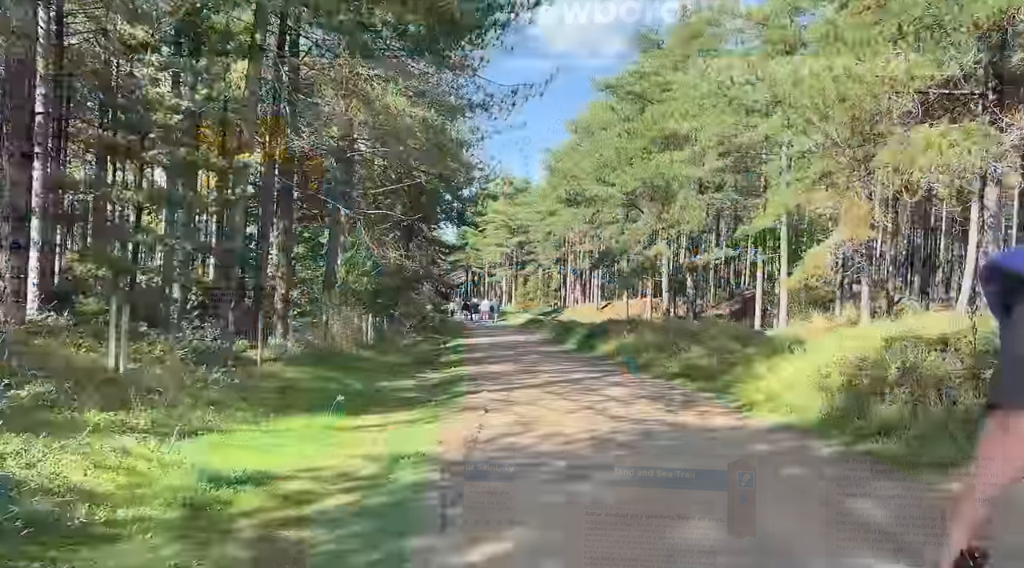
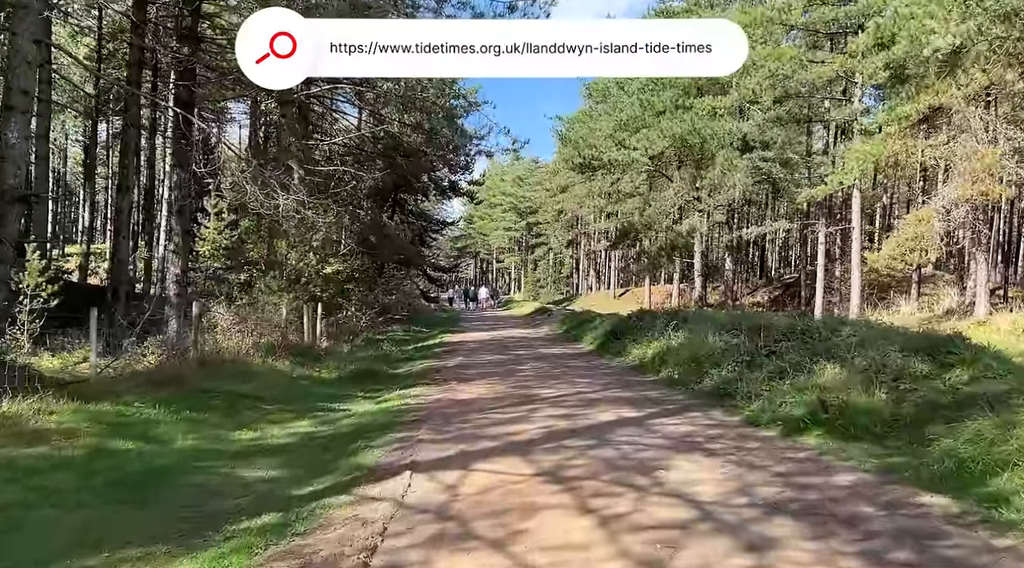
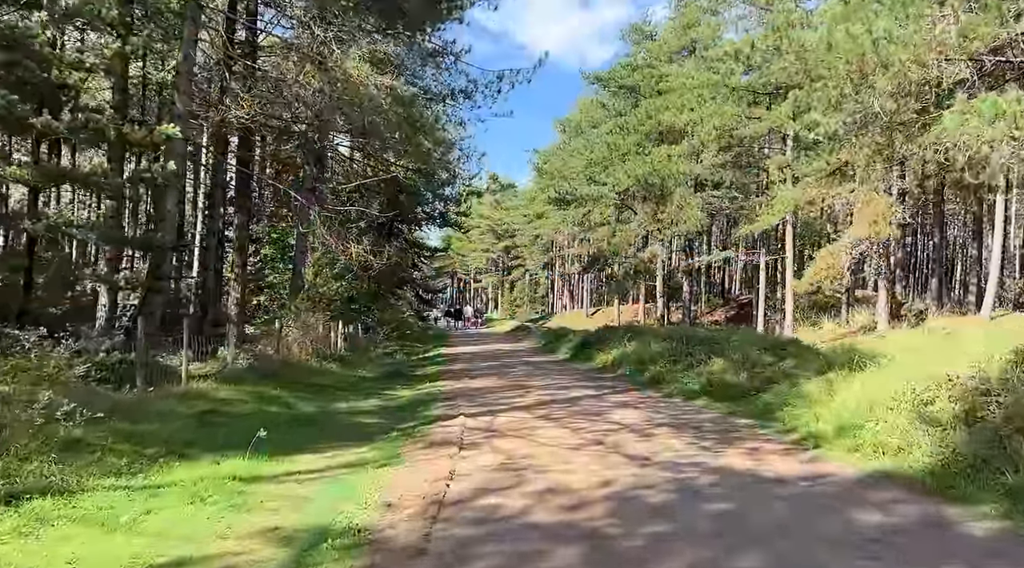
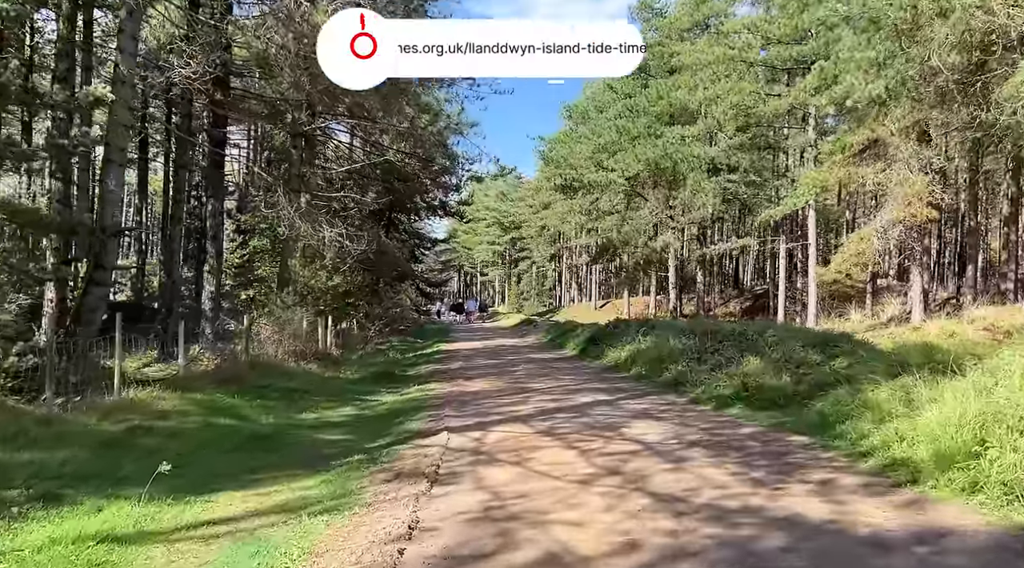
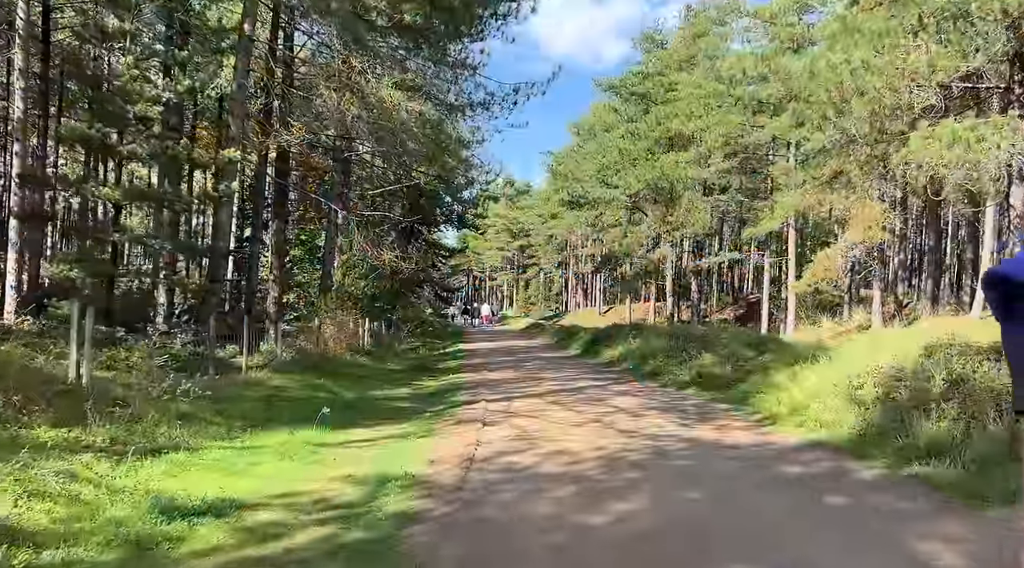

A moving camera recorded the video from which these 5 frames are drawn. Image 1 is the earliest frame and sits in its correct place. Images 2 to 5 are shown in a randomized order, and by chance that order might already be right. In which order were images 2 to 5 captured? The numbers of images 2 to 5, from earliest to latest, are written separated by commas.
5, 3, 4, 2
